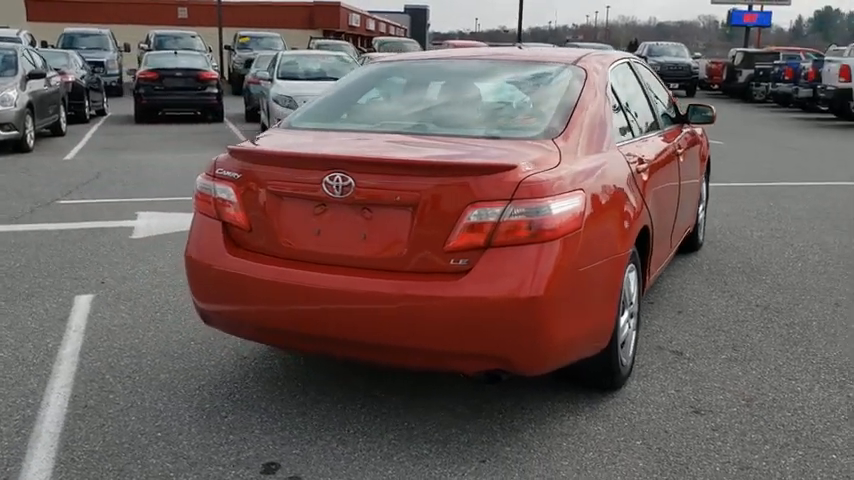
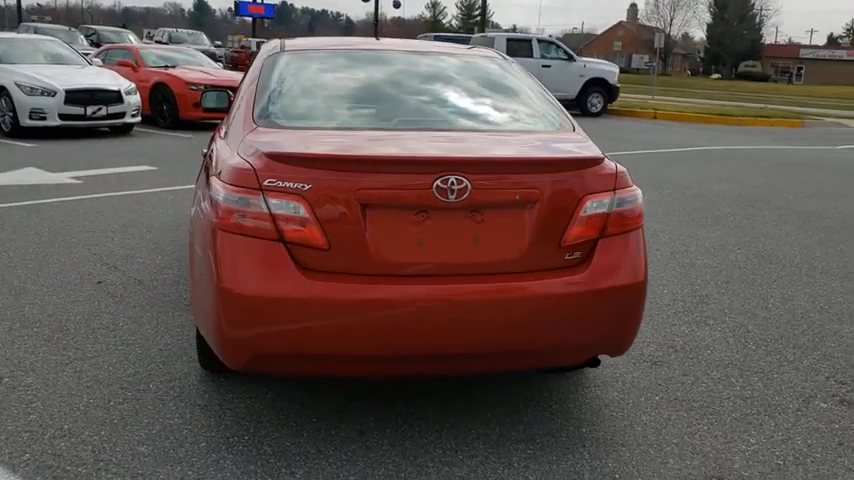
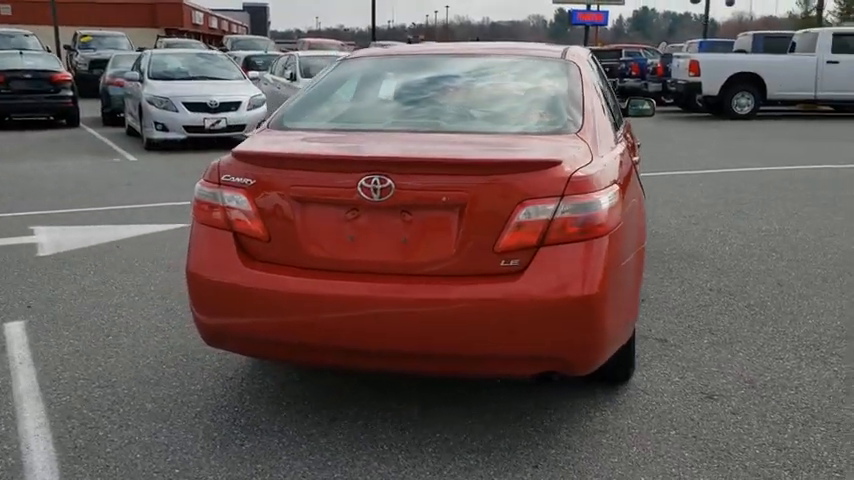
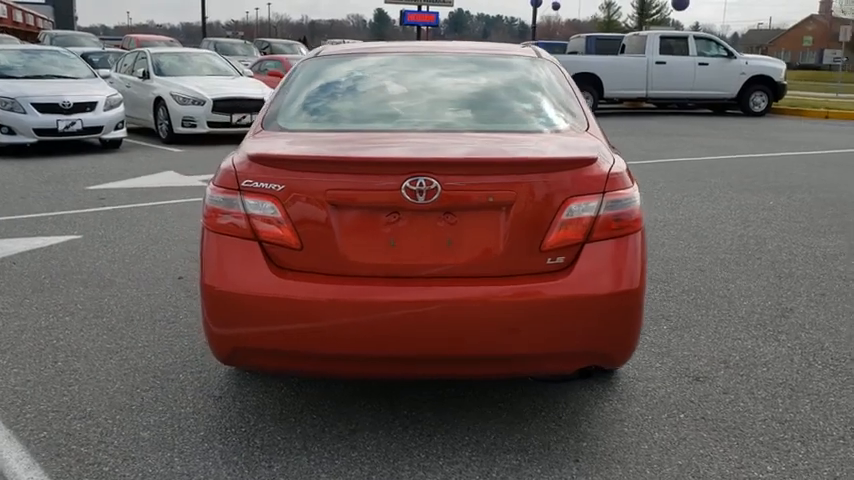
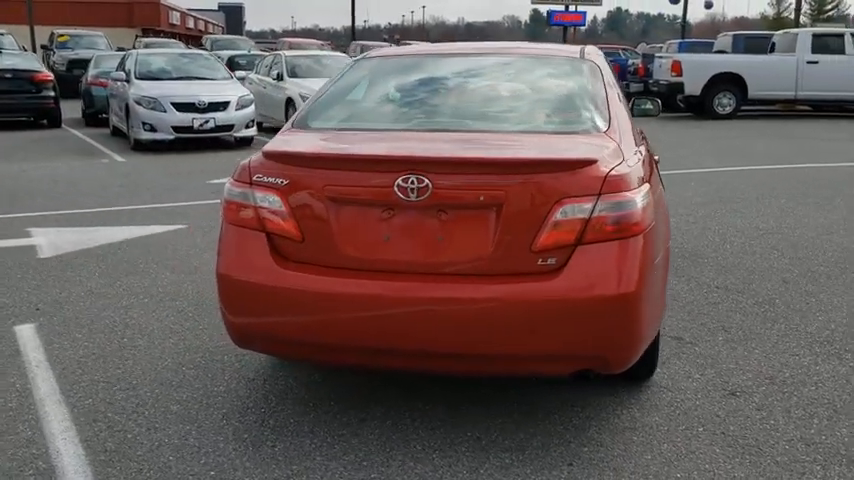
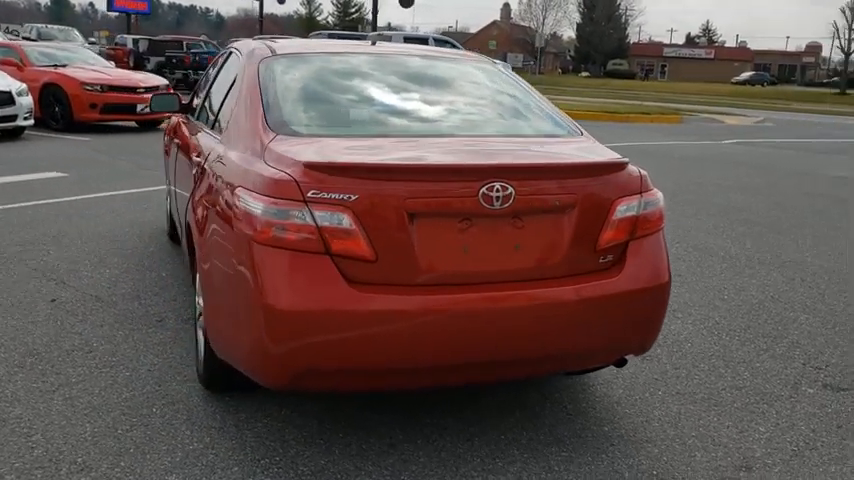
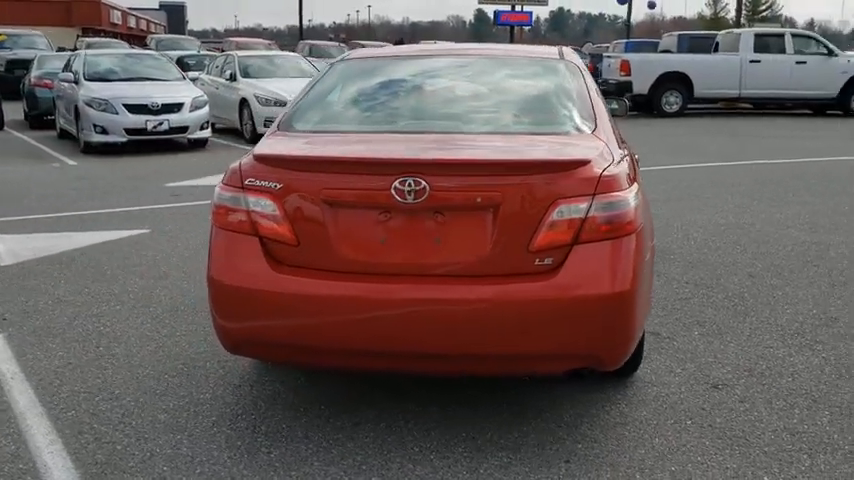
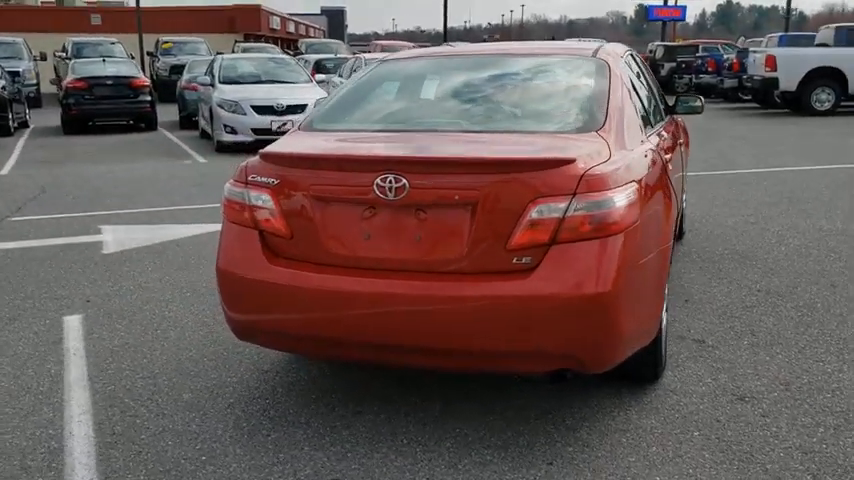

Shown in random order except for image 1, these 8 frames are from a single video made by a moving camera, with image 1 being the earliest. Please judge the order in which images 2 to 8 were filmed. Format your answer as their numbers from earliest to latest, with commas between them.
8, 3, 5, 7, 4, 2, 6
